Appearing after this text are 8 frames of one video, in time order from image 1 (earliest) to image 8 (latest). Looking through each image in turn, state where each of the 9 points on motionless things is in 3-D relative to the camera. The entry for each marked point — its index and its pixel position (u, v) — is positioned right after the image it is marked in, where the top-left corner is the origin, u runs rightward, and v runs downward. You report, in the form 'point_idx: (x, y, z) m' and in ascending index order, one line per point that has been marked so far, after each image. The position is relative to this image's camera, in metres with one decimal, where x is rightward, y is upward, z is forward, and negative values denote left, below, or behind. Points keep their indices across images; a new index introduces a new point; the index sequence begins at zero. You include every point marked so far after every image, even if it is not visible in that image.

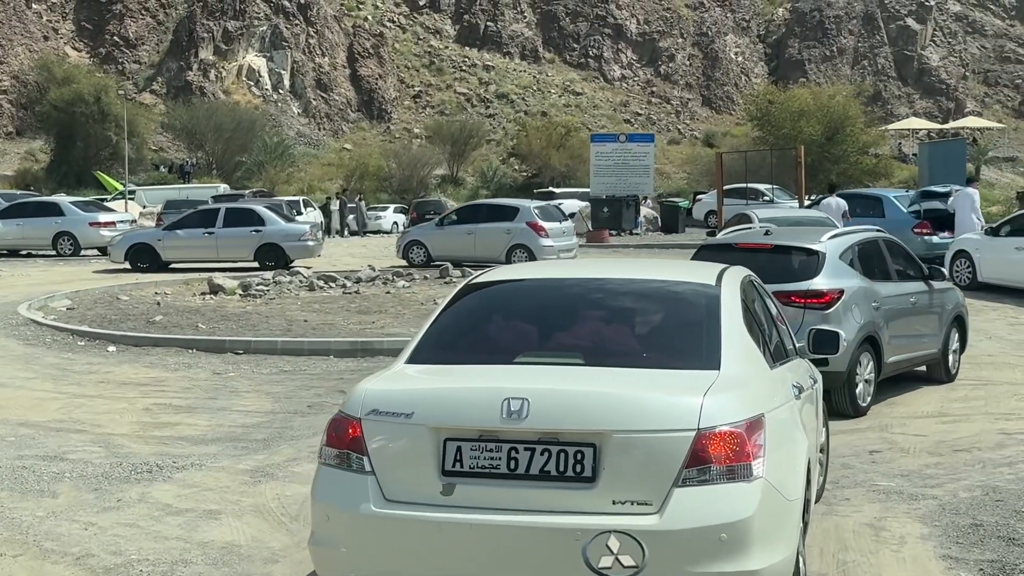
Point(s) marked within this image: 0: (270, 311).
0: (-3.3, -0.3, +15.7) m
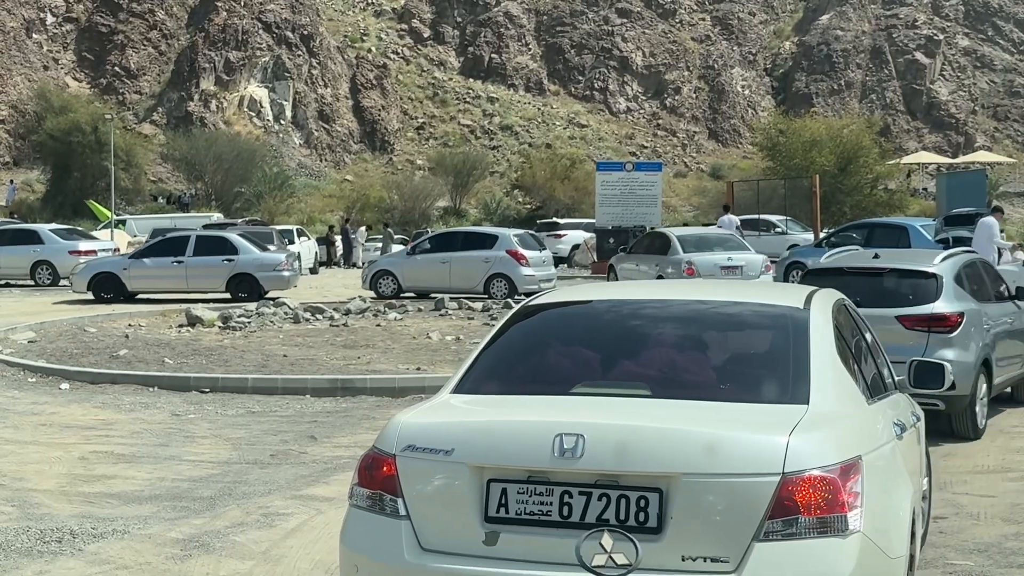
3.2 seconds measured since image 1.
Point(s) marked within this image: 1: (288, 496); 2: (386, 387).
0: (-3.4, -0.7, +14.4) m
1: (-1.3, -1.2, +6.8) m
2: (-1.3, -1.0, +11.2) m
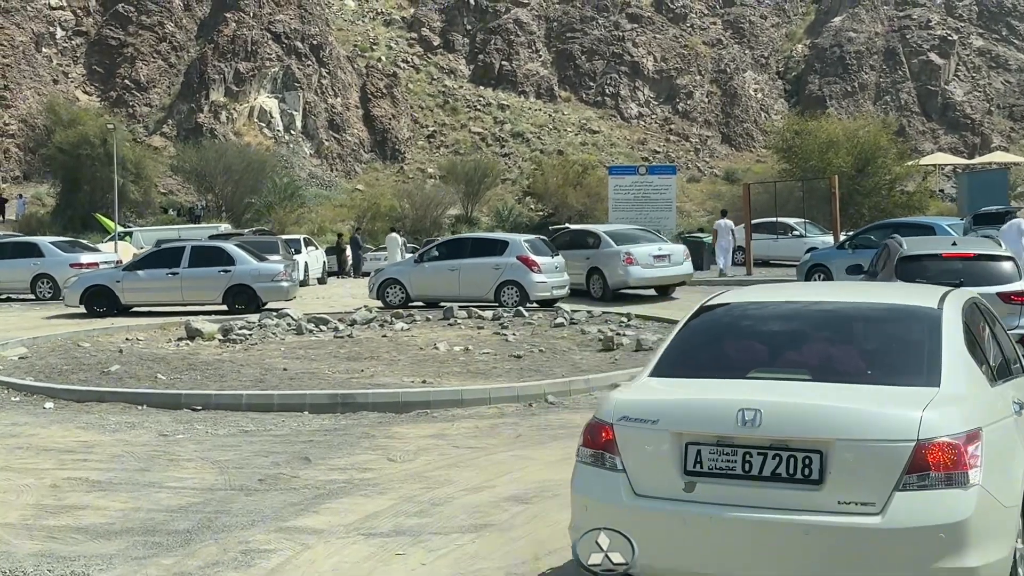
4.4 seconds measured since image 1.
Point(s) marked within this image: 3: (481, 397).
0: (-3.2, -0.9, +13.8) m
1: (-1.3, -1.3, +6.1) m
2: (-1.2, -1.1, +10.5) m
3: (-0.3, -1.0, +10.7) m
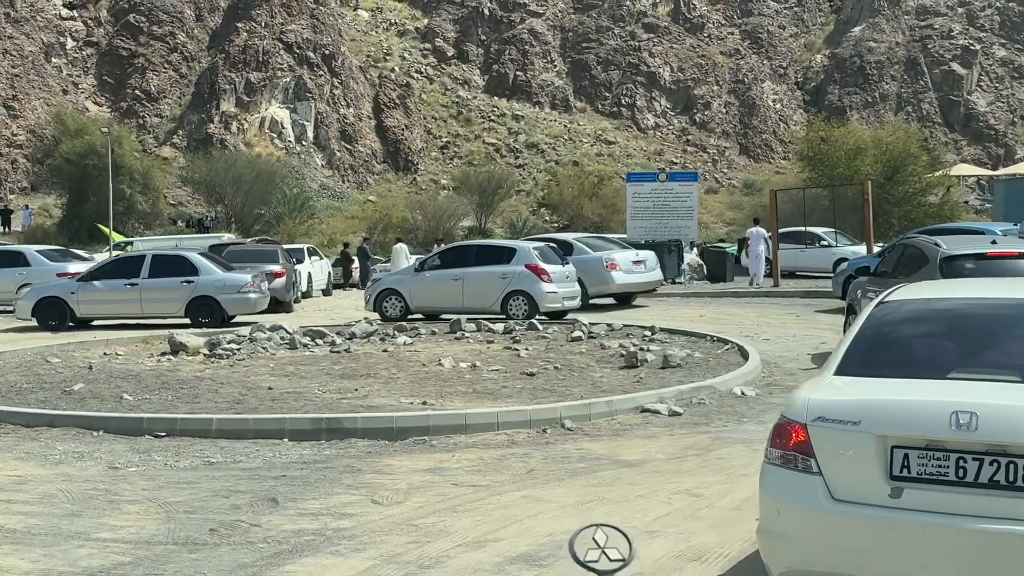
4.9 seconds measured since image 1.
0: (-3.1, -1.0, +12.4) m
1: (-1.3, -1.3, +4.7) m
2: (-1.1, -1.1, +9.1) m
3: (-0.2, -1.1, +9.3) m
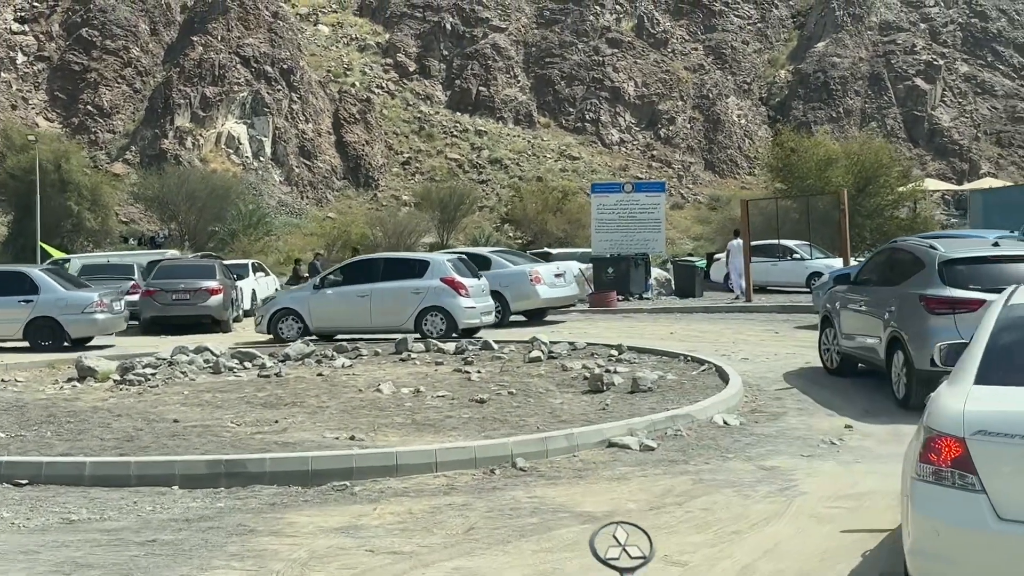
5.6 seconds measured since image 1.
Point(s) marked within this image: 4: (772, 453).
0: (-3.6, -1.1, +10.8) m
1: (-1.5, -1.3, +3.1) m
2: (-1.5, -1.2, +7.5) m
3: (-0.6, -1.2, +7.7) m
4: (+1.9, -1.2, +8.4) m
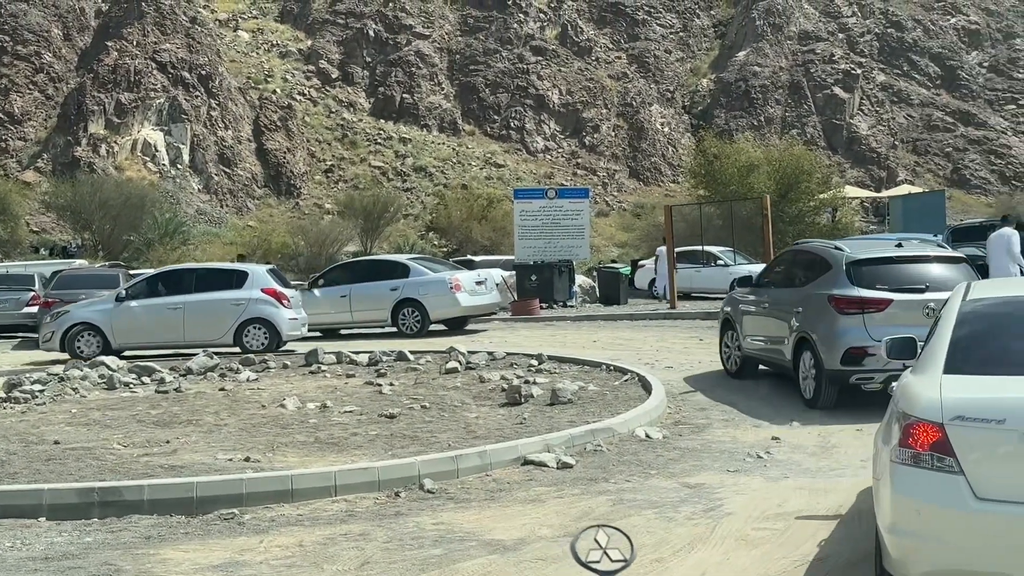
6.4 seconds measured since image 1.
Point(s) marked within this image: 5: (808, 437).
0: (-4.4, -1.2, +9.9) m
1: (-1.8, -1.3, +2.4) m
2: (-2.0, -1.3, +6.8) m
3: (-1.2, -1.2, +7.1) m
4: (+1.3, -1.3, +7.9) m
5: (+2.4, -1.2, +9.0) m
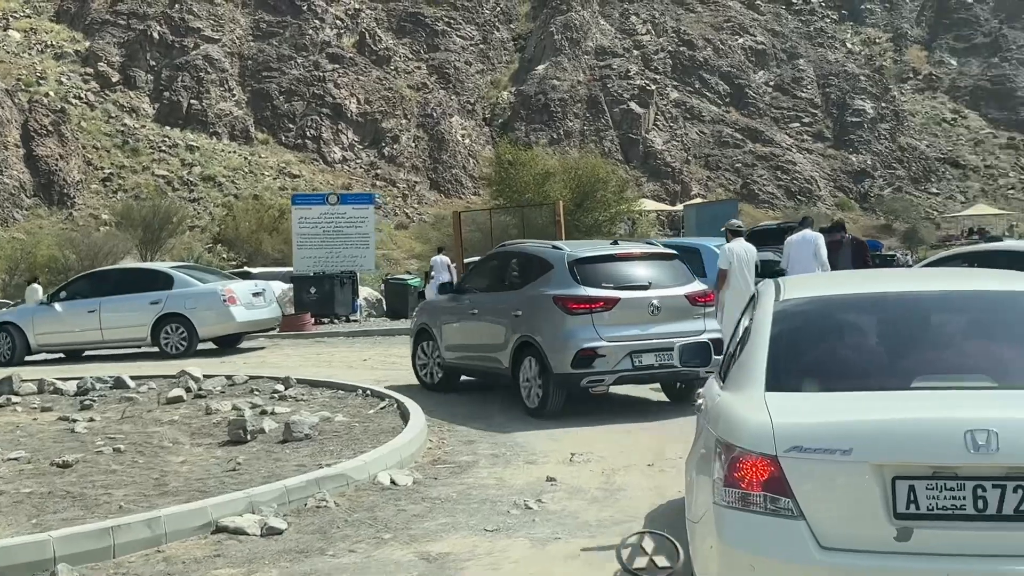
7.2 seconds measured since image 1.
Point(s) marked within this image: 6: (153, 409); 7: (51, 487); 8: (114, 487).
0: (-6.3, -1.3, +7.1) m
1: (-2.5, -1.3, +0.1) m
2: (-3.4, -1.3, +4.4) m
3: (-2.7, -1.3, +4.8) m
4: (-0.4, -1.3, +6.0) m
5: (+0.5, -1.2, +7.4) m
6: (-3.2, -1.1, +10.2) m
7: (-2.8, -1.2, +7.1) m
8: (-2.4, -1.2, +7.0) m
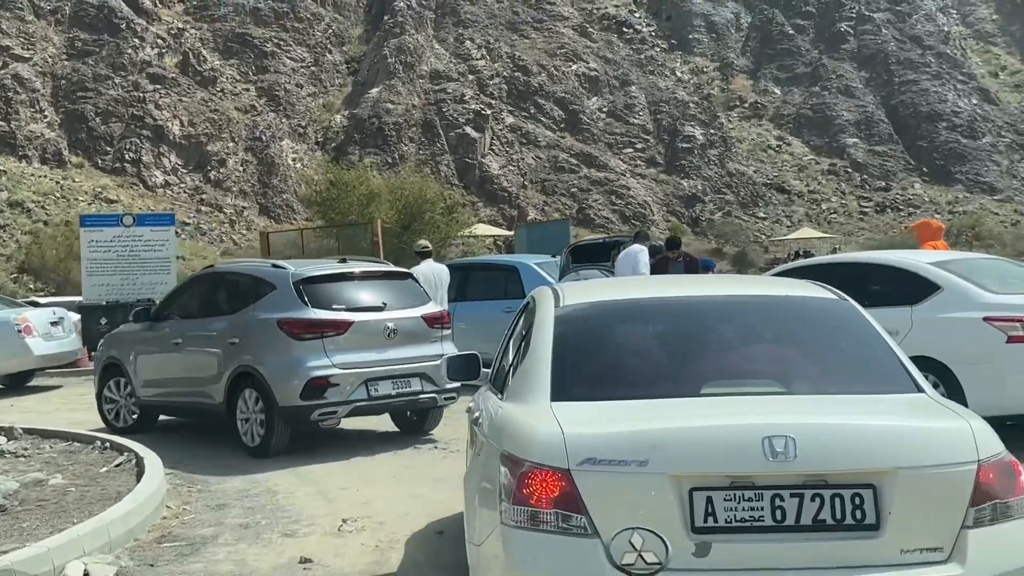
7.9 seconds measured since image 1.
0: (-7.4, -1.5, +4.5) m
1: (-2.7, -1.3, -1.9) m
2: (-4.3, -1.4, +2.2) m
3: (-3.6, -1.4, +2.7) m
4: (-1.4, -1.4, +4.3) m
5: (-0.8, -1.3, +5.7) m
6: (-4.9, -1.3, +8.0) m
7: (-4.0, -1.4, +4.9) m
8: (-3.6, -1.4, +4.9) m
